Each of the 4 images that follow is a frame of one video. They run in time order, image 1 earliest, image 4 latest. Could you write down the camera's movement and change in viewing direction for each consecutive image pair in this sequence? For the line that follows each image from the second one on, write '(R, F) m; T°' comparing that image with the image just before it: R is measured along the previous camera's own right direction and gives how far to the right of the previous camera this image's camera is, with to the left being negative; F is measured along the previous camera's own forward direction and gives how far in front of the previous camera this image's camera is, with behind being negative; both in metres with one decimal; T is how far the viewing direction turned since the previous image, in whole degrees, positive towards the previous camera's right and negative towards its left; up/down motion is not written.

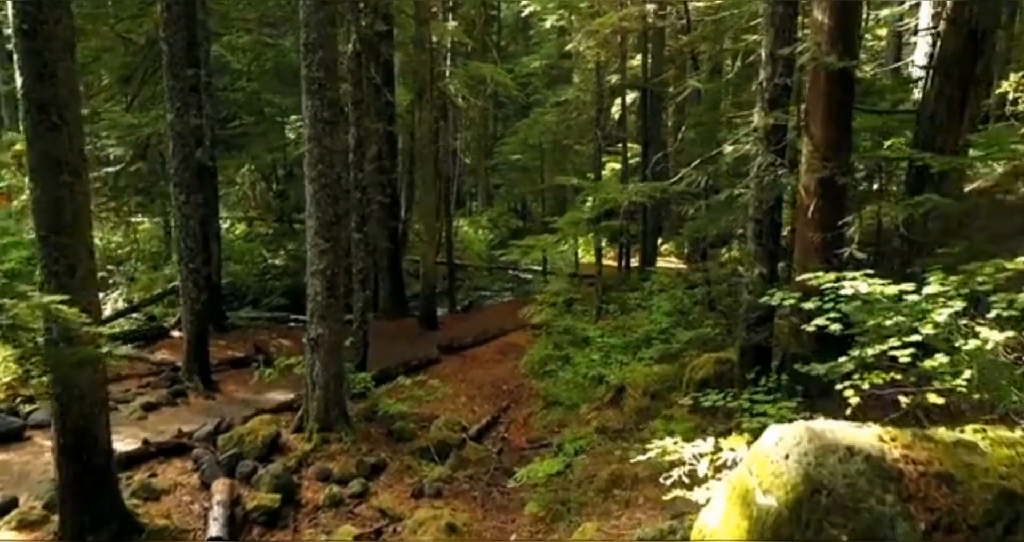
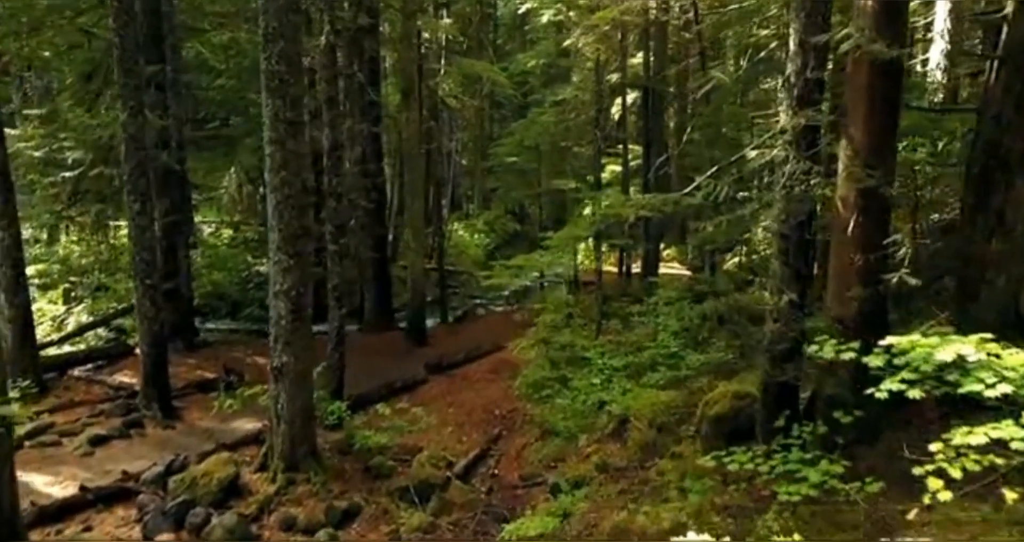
(+0.1, +1.3) m; 0°
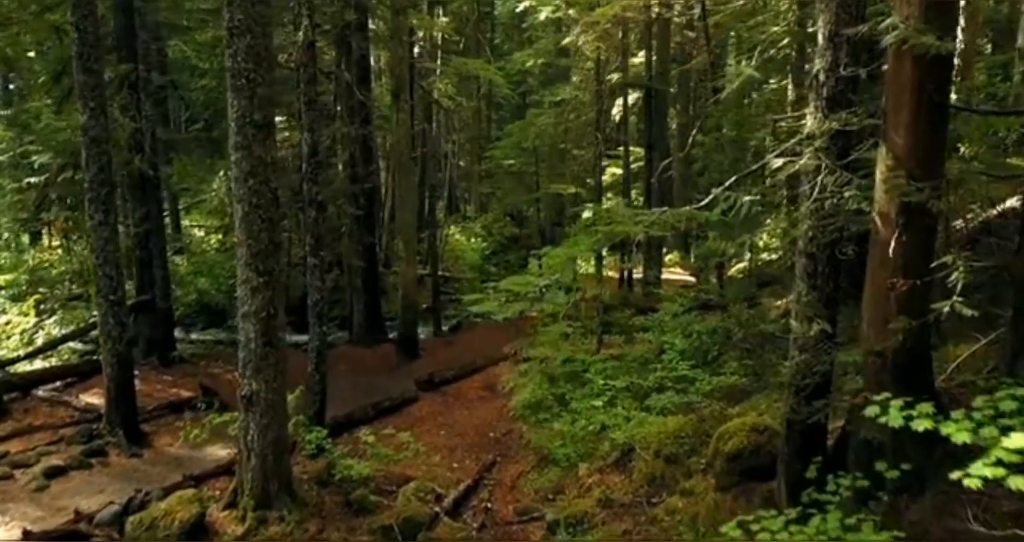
(+0.1, +0.9) m; 0°
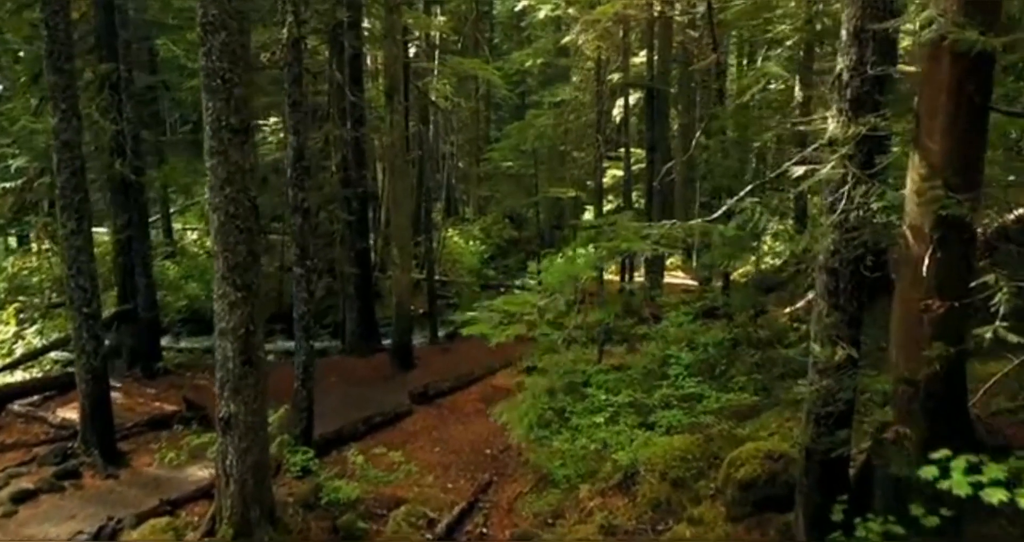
(0.0, +0.6) m; 0°
